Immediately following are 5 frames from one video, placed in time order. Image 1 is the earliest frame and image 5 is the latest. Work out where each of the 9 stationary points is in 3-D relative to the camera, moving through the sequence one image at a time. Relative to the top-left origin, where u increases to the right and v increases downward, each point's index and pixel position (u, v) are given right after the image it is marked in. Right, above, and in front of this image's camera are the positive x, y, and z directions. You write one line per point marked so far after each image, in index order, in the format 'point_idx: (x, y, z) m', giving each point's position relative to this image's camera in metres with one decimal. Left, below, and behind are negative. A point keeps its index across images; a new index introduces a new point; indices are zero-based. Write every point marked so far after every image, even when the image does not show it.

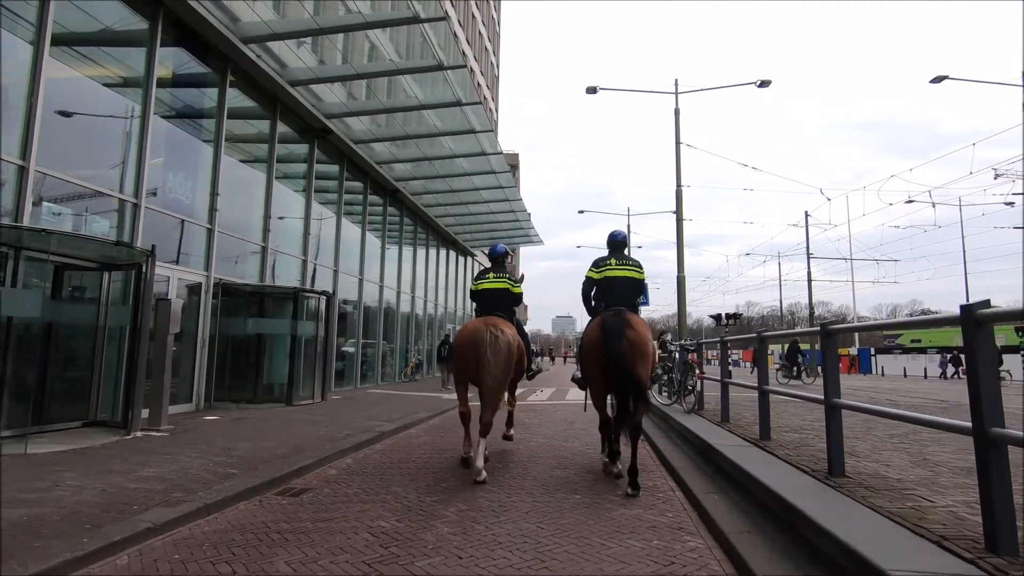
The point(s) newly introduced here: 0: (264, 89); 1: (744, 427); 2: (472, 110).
0: (-5.8, +4.7, +14.0) m
1: (+2.7, -1.6, +7.1) m
2: (-1.1, +4.9, +16.7) m
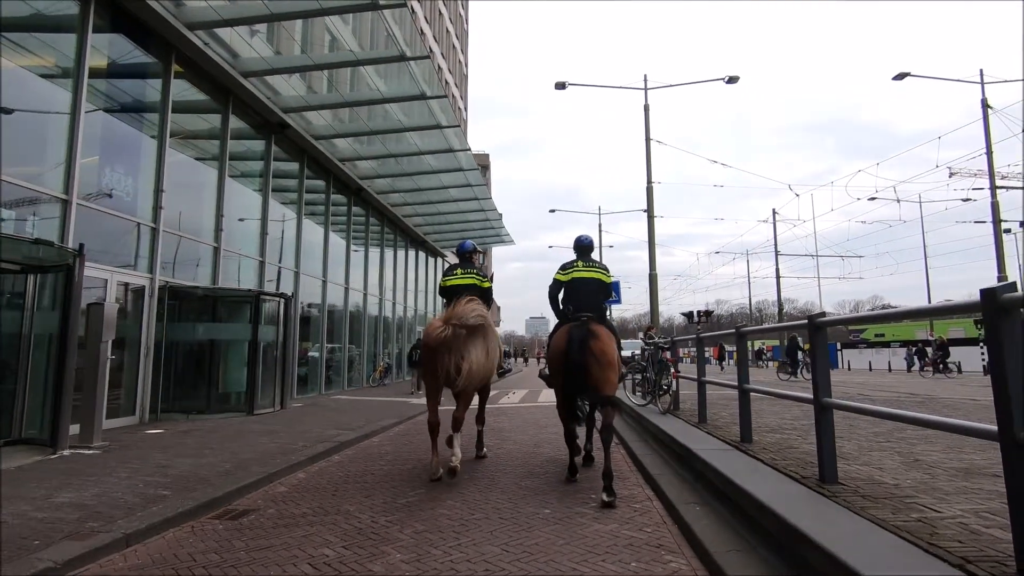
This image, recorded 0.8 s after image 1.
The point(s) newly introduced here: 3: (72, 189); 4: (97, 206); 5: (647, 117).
0: (-6.6, +4.6, +13.3) m
1: (+2.3, -1.6, +6.7) m
2: (-2.0, +4.9, +16.2) m
3: (-6.9, +1.5, +9.5) m
4: (-6.9, +1.4, +10.1) m
5: (+4.2, +5.3, +18.8) m
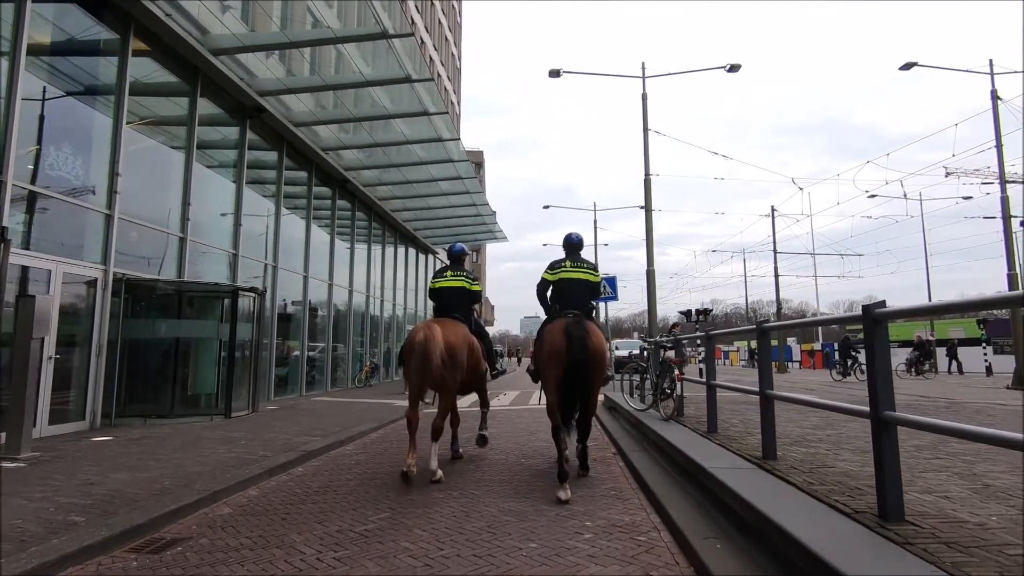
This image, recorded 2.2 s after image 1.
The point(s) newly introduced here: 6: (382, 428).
0: (-6.8, +4.7, +12.4) m
1: (+2.2, -1.5, +5.9) m
2: (-2.2, +5.0, +15.3) m
3: (-7.1, +1.7, +8.6) m
4: (-7.1, +1.5, +9.2) m
5: (+3.9, +5.4, +18.0) m
6: (-2.3, -2.5, +10.7) m
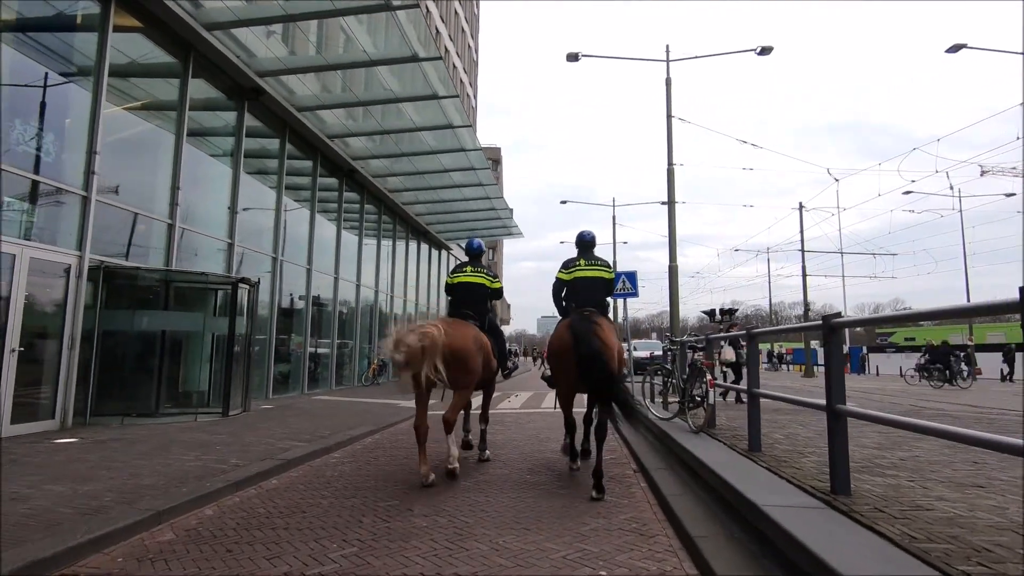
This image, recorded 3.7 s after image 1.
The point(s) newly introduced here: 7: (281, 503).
0: (-6.5, +4.9, +11.7) m
1: (+2.2, -1.4, +4.9) m
2: (-1.8, +5.2, +14.4) m
3: (-7.0, +1.8, +7.8) m
4: (-6.9, +1.7, +8.4) m
5: (+4.4, +5.5, +17.0) m
6: (-2.2, -2.3, +9.8) m
7: (-2.0, -1.9, +5.2) m
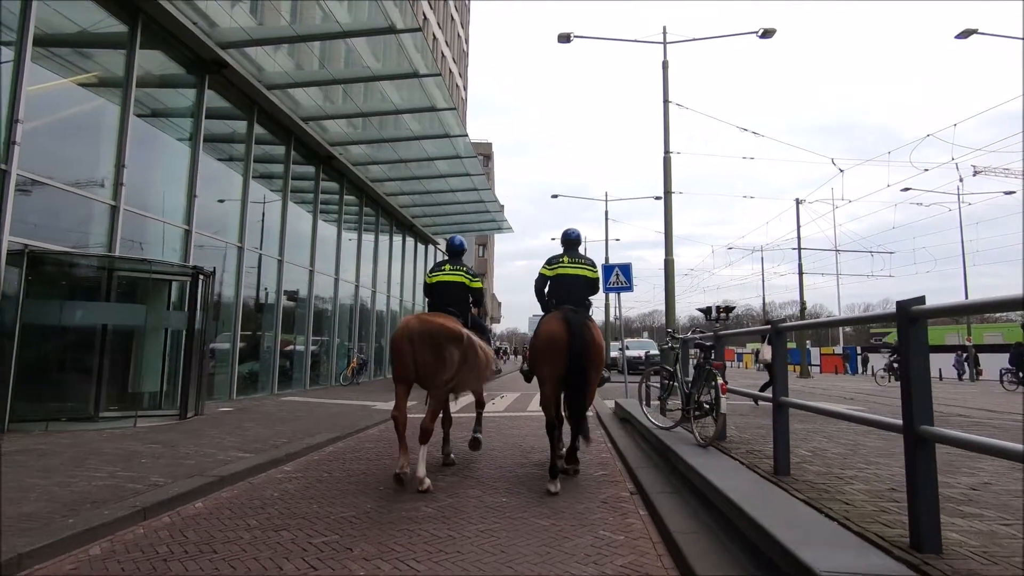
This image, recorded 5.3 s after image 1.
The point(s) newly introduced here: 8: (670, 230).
0: (-6.8, +5.1, +10.6) m
1: (+2.0, -1.3, +3.9) m
2: (-2.1, +5.3, +13.4) m
3: (-7.2, +2.0, +6.7) m
4: (-7.1, +1.8, +7.3) m
5: (+4.0, +5.6, +16.0) m
6: (-2.4, -2.2, +8.8) m
7: (-2.2, -1.7, +4.2) m
8: (+3.8, +1.4, +14.7) m
